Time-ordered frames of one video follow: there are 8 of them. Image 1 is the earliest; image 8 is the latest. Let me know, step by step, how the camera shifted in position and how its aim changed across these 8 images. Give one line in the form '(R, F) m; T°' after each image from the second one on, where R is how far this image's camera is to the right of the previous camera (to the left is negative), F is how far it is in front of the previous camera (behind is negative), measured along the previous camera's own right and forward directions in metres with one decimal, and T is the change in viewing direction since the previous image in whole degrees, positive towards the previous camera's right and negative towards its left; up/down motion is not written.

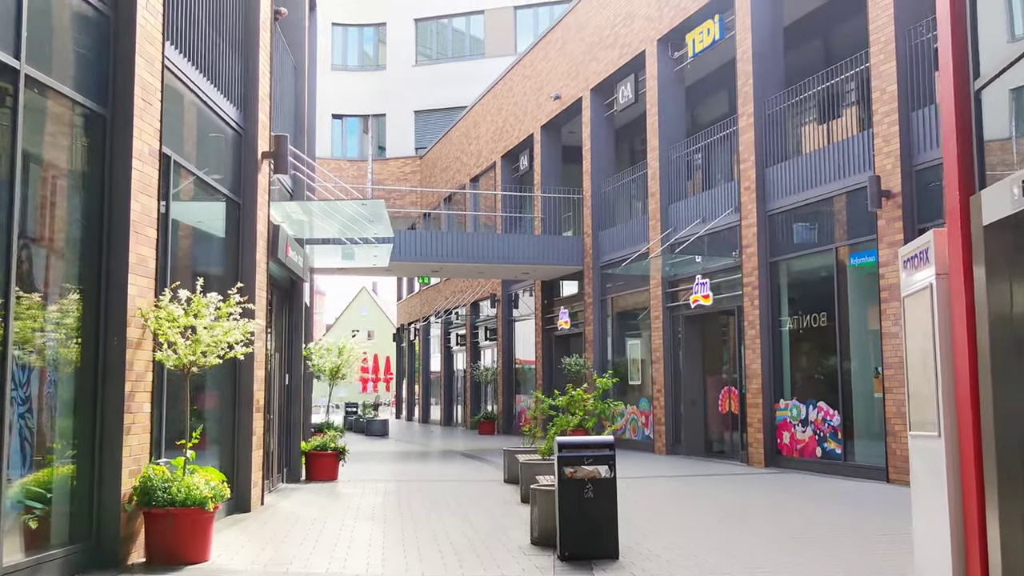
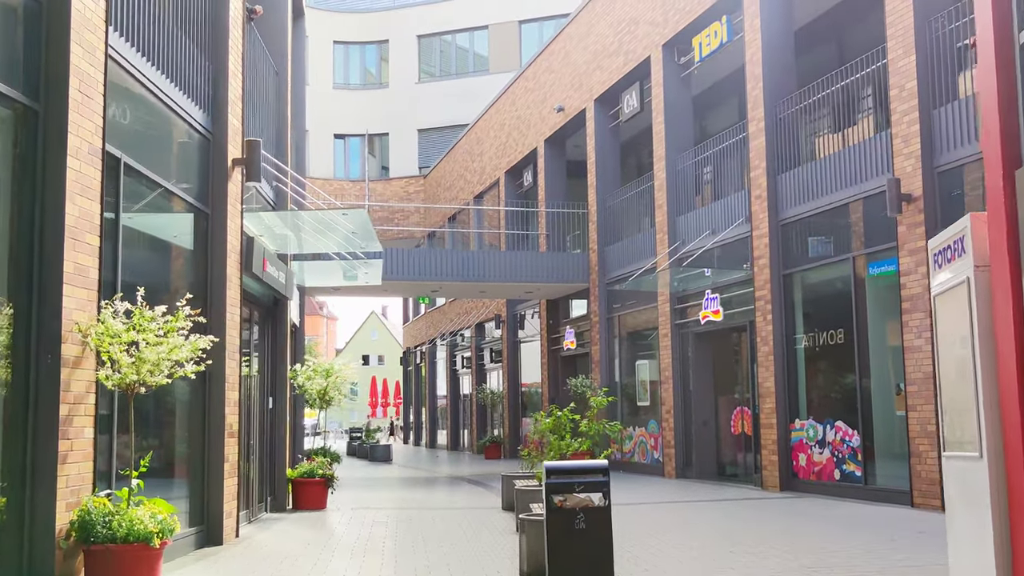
(+0.2, +0.7) m; -1°
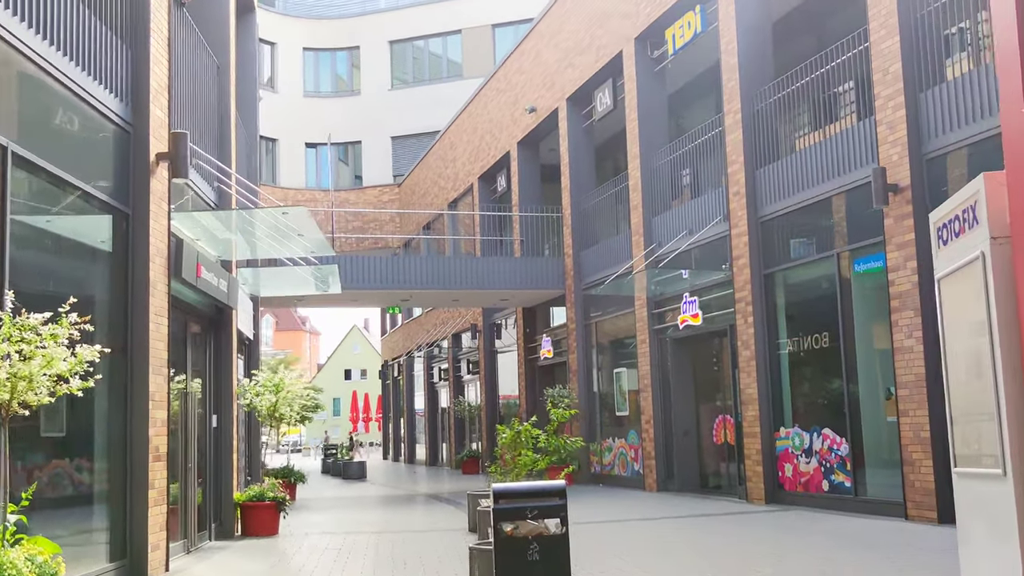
(+0.3, +0.8) m; +1°
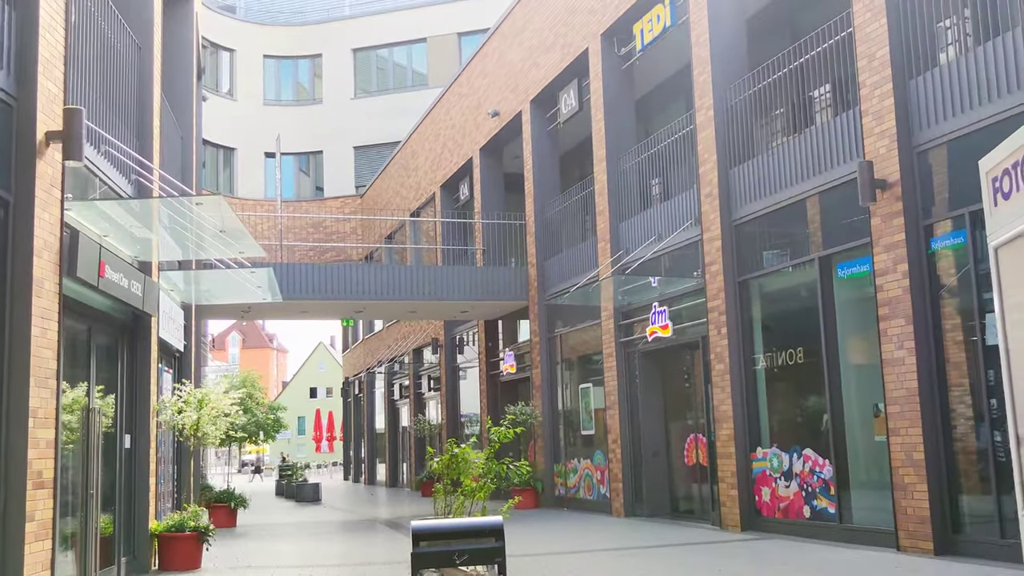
(+0.2, +1.0) m; +2°
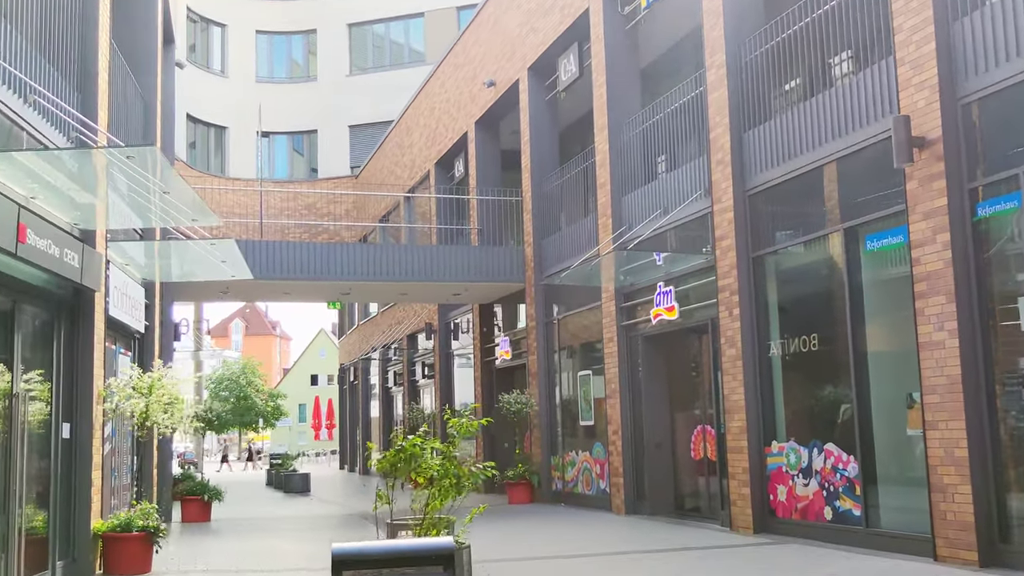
(+0.2, +1.1) m; 0°
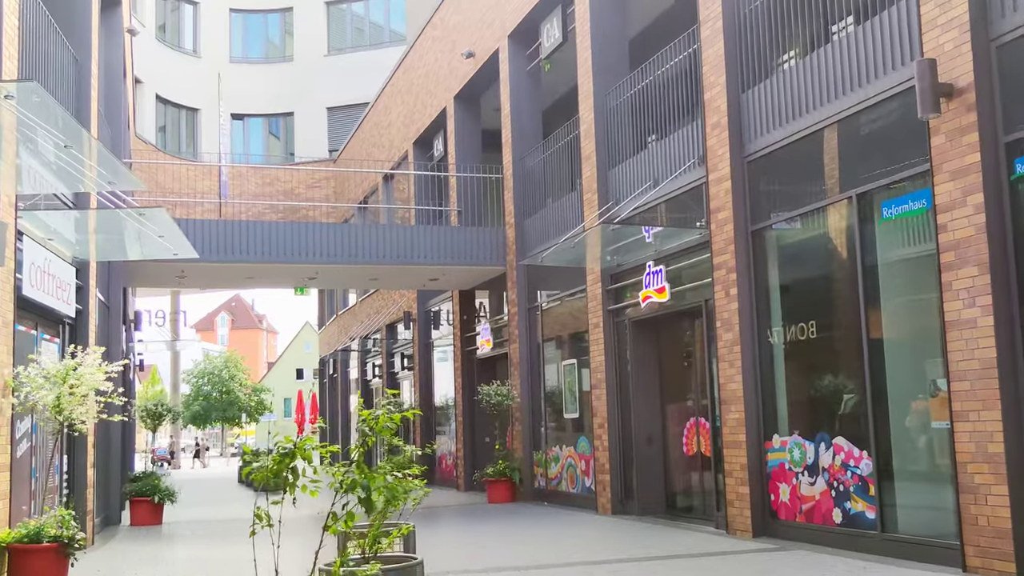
(+0.2, +1.1) m; +1°
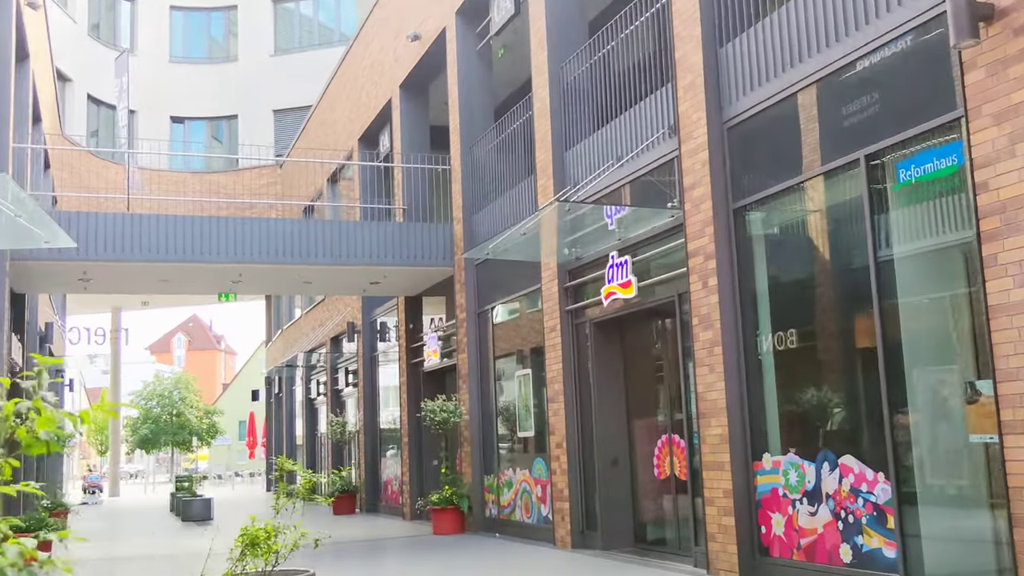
(+0.3, +1.7) m; +2°
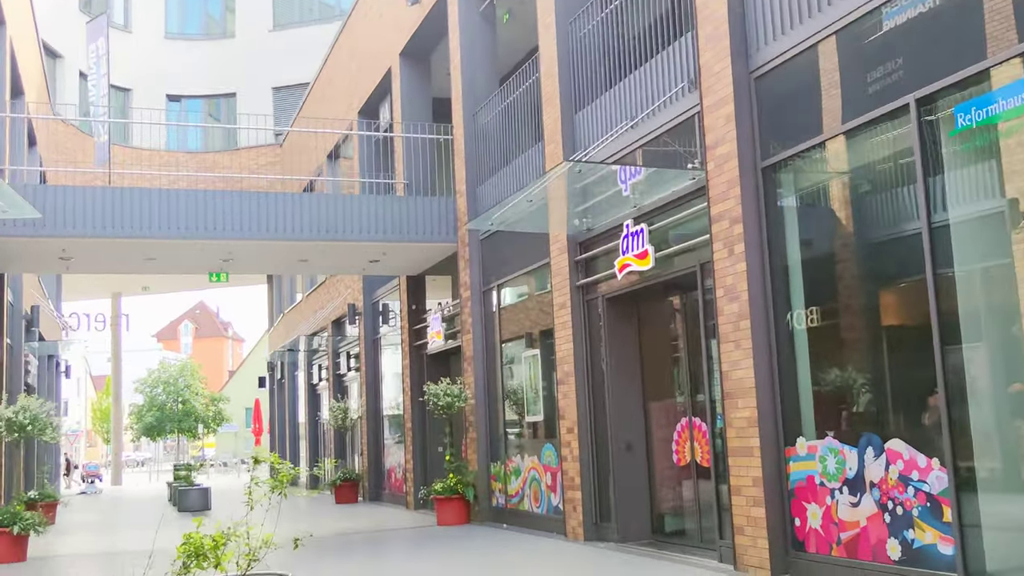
(0.0, +0.8) m; -1°
